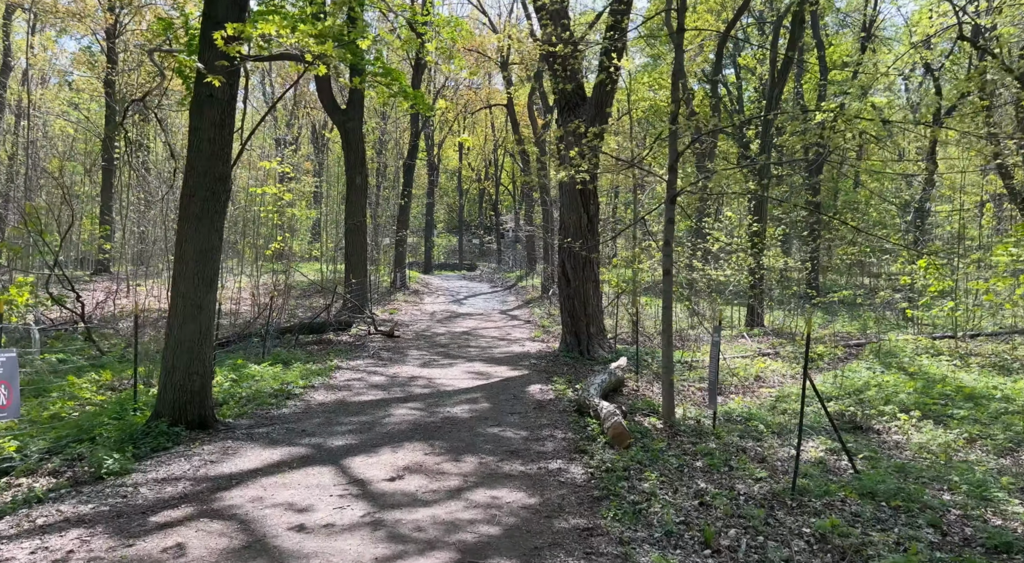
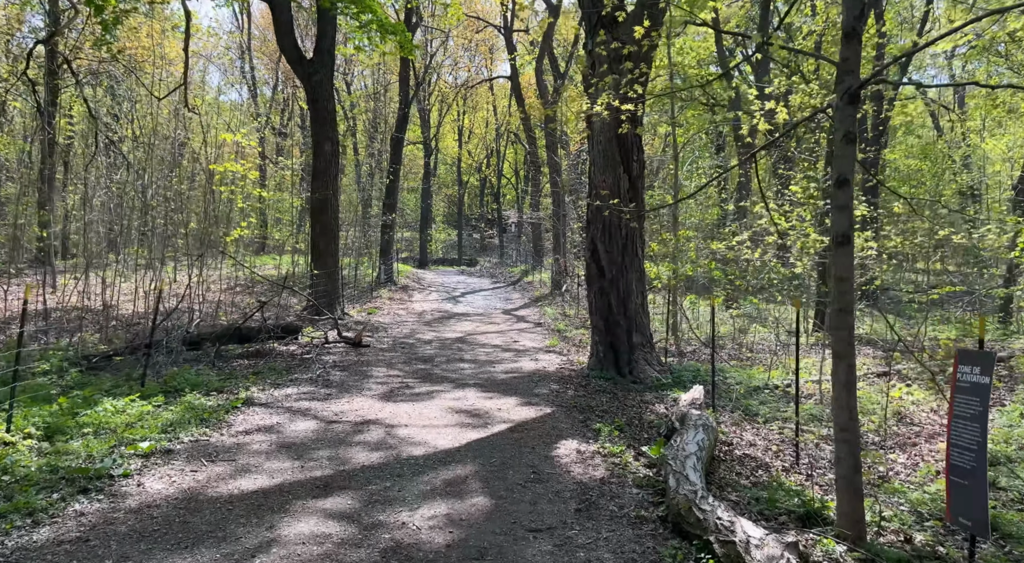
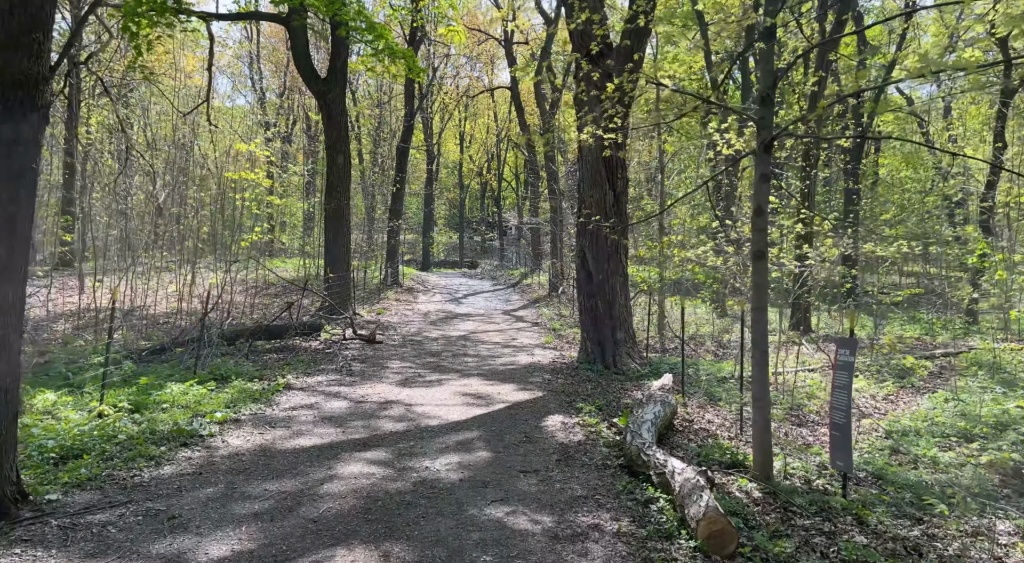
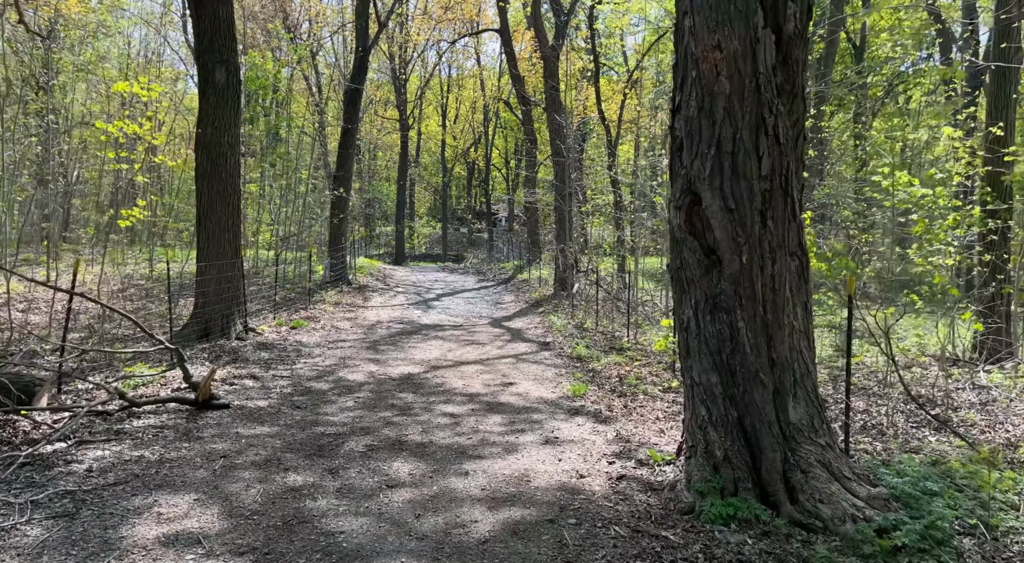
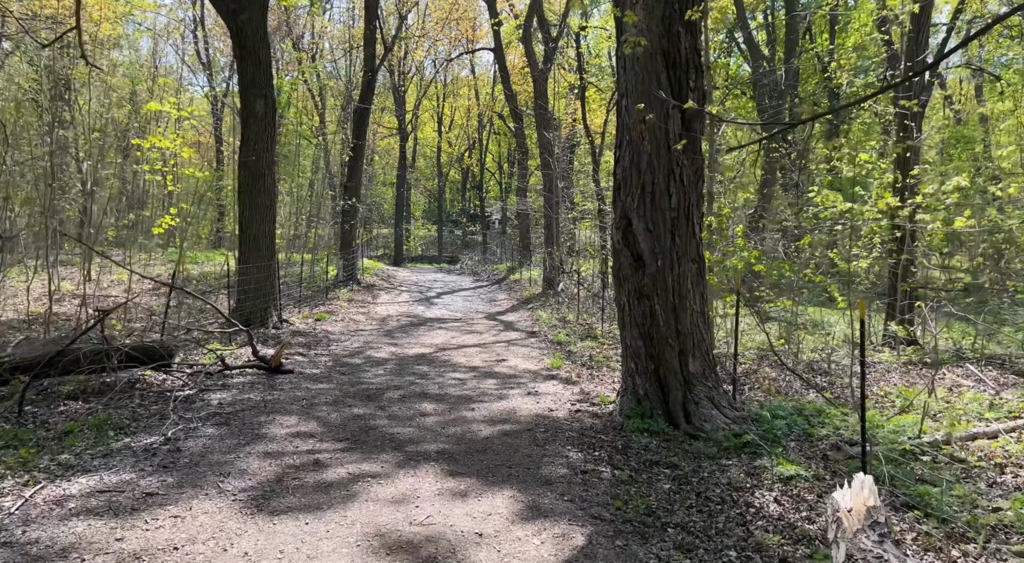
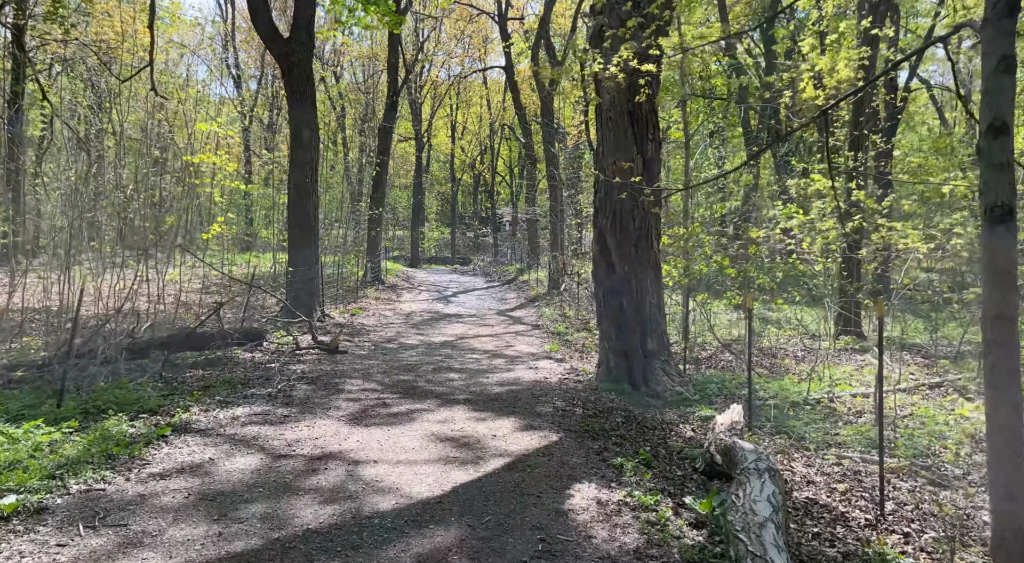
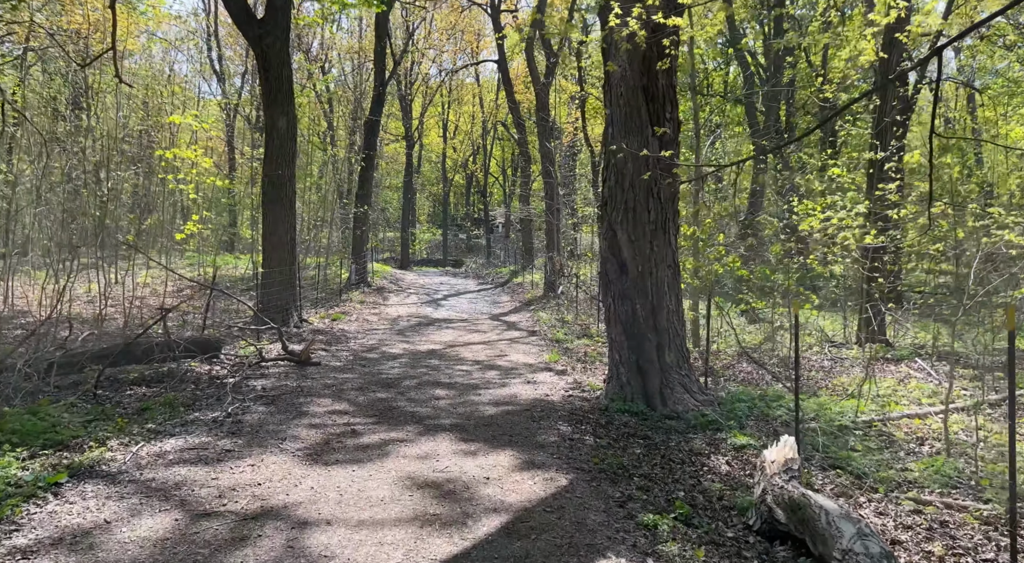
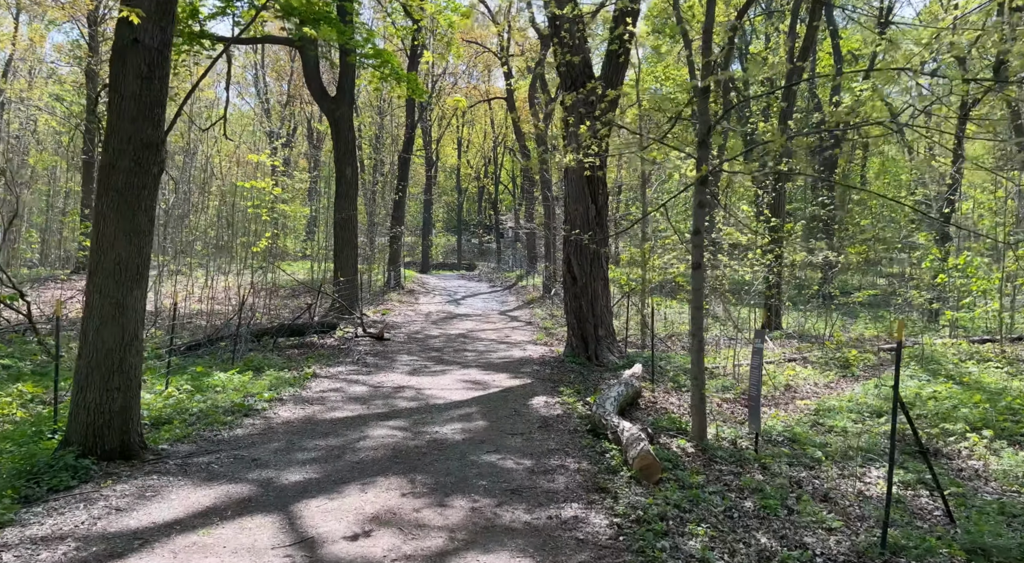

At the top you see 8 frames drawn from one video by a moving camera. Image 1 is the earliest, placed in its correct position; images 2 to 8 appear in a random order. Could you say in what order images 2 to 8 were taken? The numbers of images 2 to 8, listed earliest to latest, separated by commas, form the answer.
8, 3, 2, 6, 7, 5, 4
